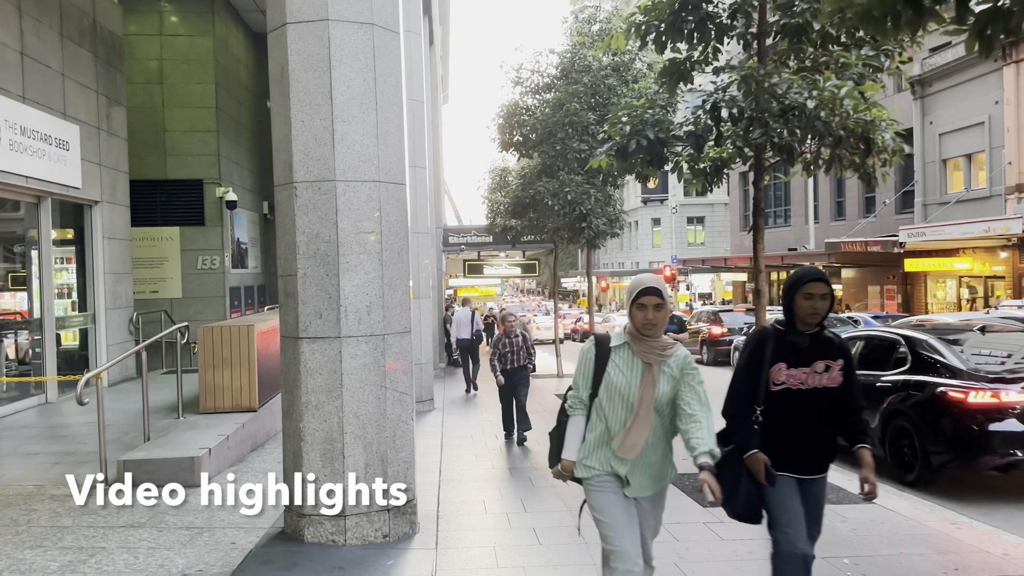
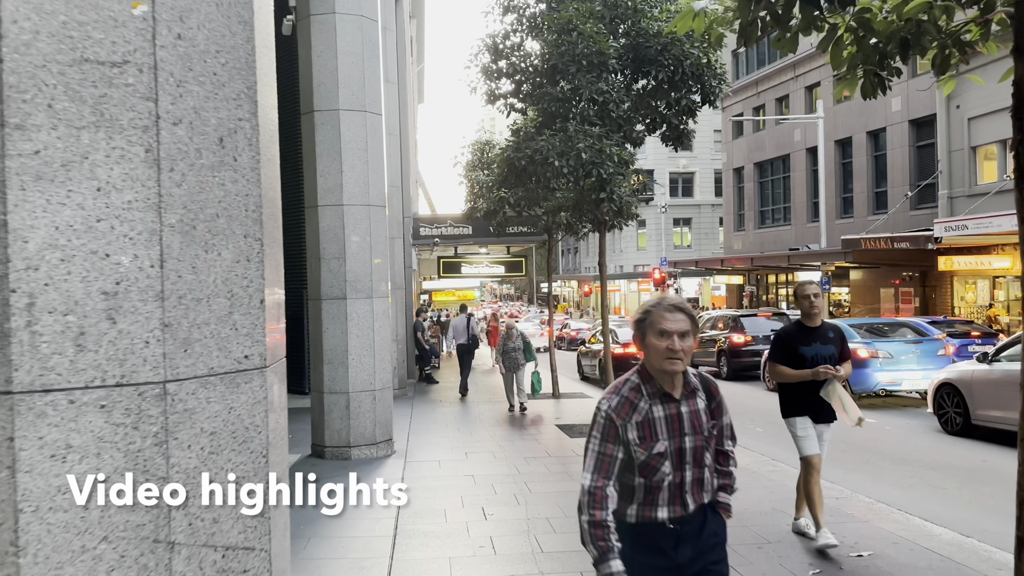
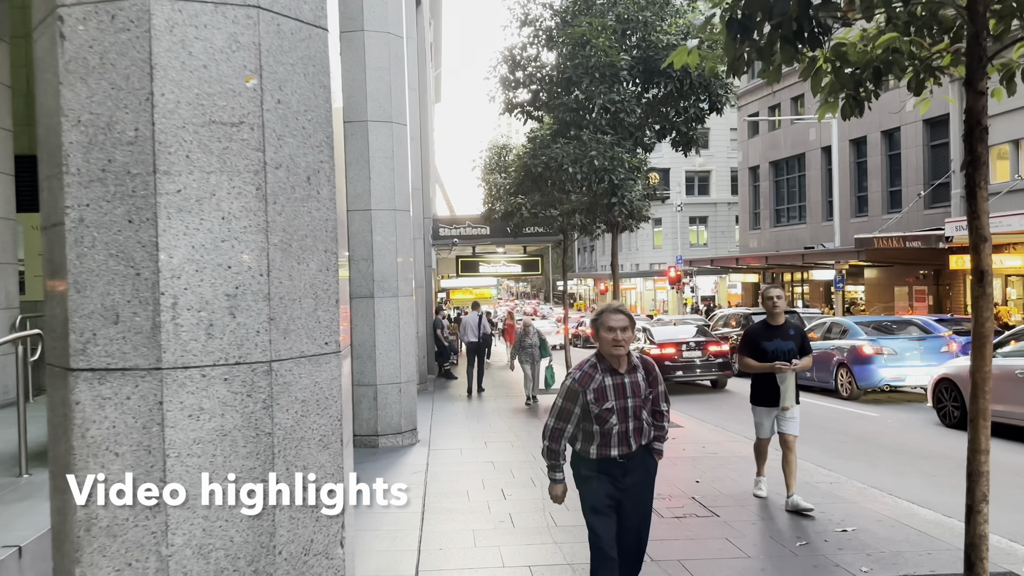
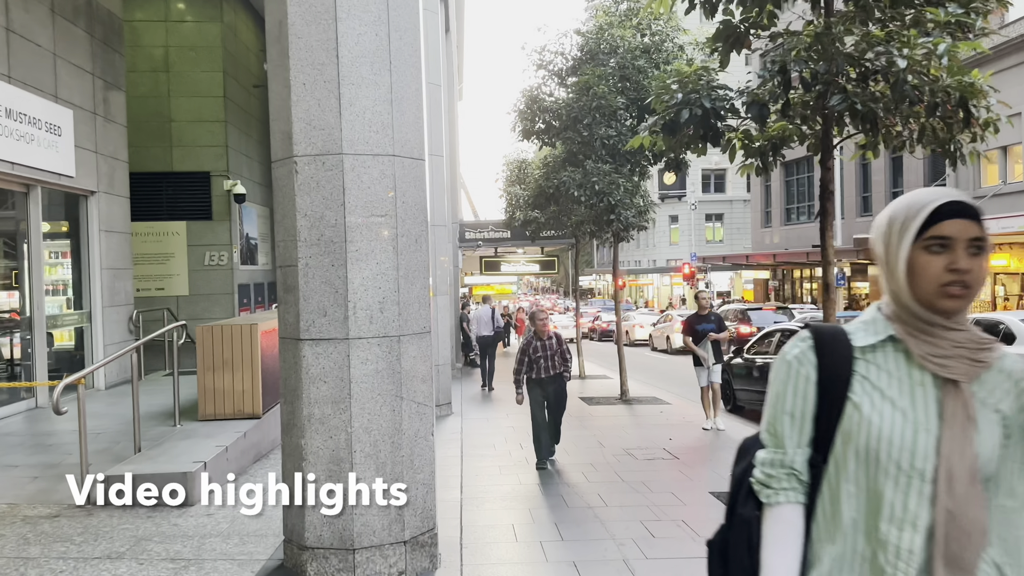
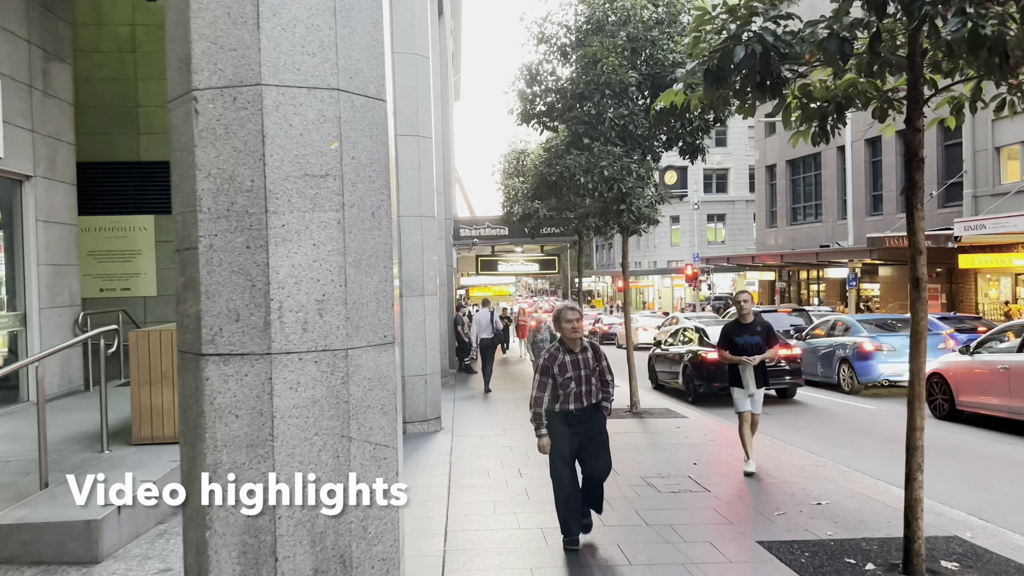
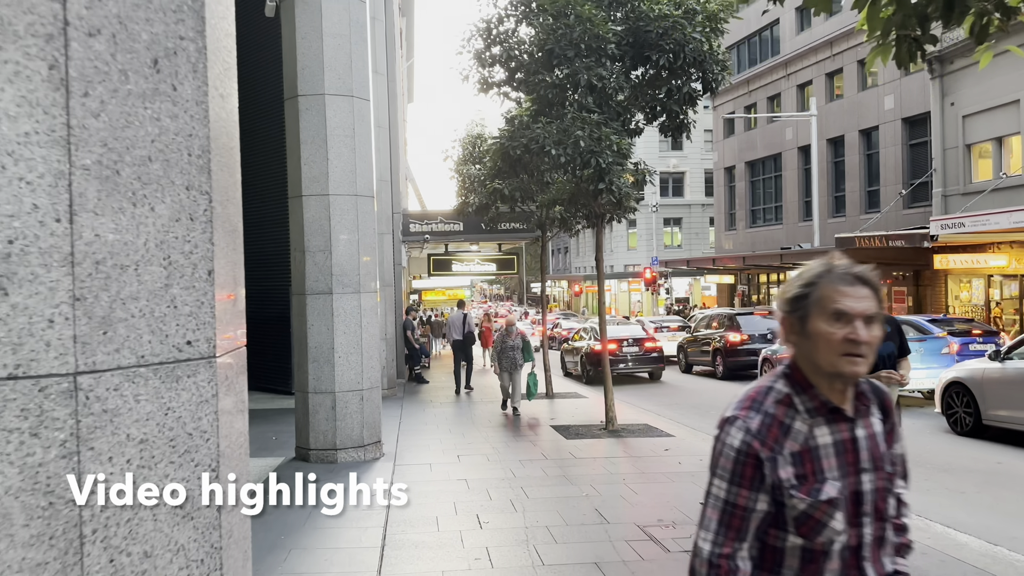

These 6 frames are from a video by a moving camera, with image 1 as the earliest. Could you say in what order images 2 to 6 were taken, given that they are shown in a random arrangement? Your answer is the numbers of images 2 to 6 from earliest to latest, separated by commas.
4, 5, 3, 2, 6
